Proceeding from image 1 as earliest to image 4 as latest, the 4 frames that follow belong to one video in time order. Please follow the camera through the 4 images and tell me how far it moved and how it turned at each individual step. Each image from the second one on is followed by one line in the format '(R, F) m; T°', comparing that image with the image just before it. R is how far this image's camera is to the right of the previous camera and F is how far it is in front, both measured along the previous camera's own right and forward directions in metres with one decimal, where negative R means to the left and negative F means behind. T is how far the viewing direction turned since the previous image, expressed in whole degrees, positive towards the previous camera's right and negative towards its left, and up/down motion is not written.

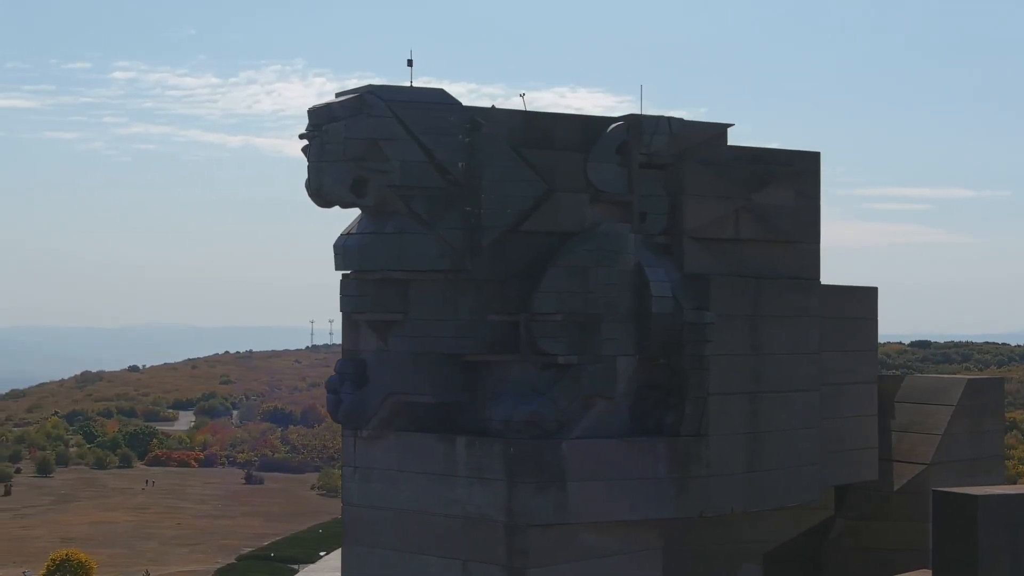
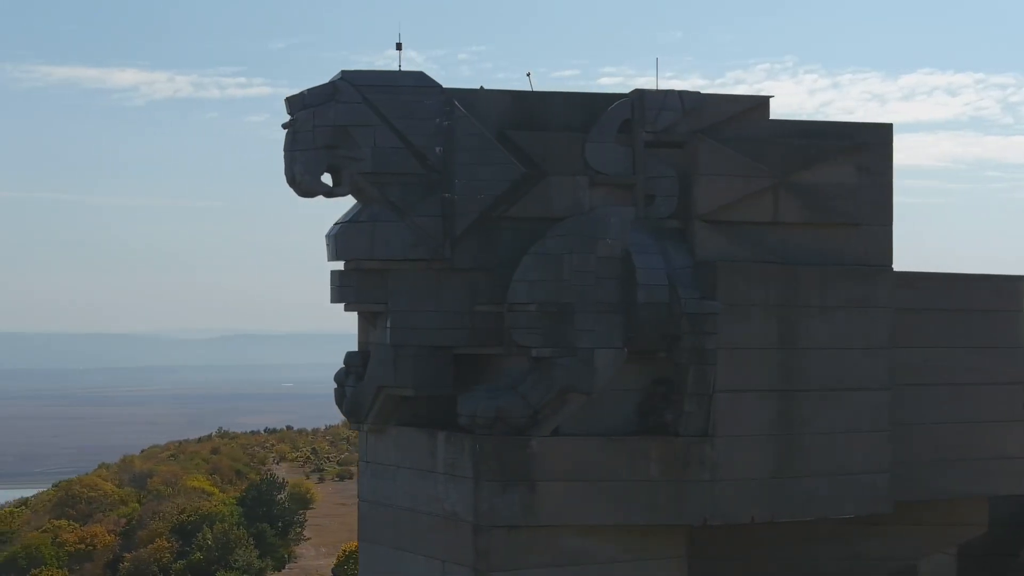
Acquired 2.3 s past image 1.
(+4.4, +1.4) m; -18°
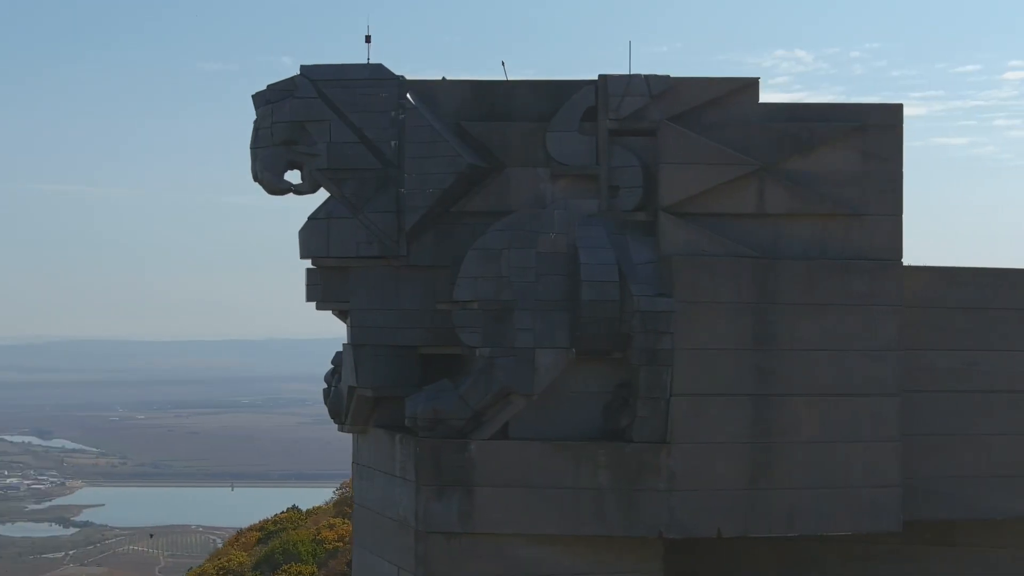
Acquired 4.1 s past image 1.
(+3.6, +1.0) m; -15°
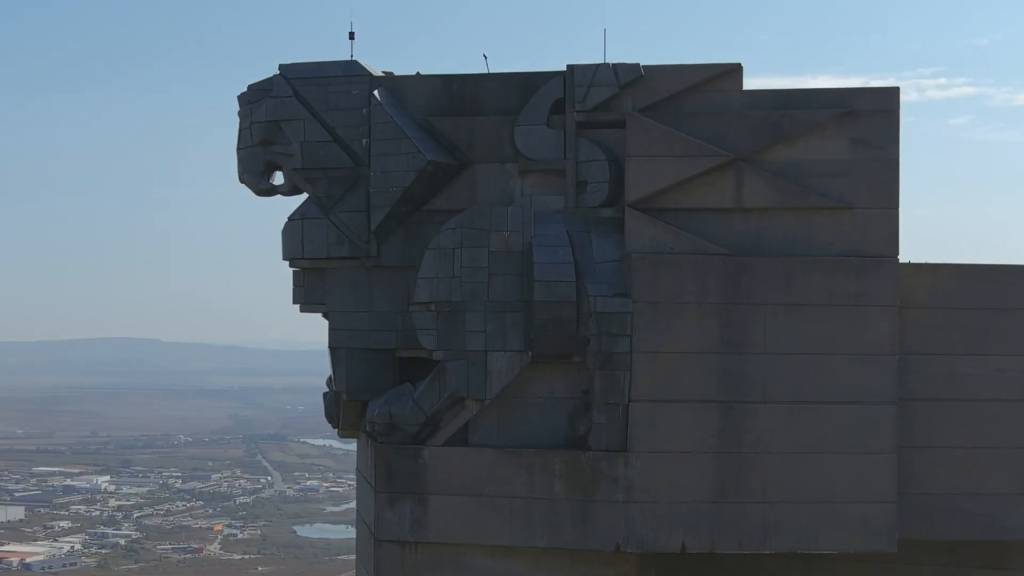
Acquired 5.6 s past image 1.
(+2.7, +0.8) m; -12°
